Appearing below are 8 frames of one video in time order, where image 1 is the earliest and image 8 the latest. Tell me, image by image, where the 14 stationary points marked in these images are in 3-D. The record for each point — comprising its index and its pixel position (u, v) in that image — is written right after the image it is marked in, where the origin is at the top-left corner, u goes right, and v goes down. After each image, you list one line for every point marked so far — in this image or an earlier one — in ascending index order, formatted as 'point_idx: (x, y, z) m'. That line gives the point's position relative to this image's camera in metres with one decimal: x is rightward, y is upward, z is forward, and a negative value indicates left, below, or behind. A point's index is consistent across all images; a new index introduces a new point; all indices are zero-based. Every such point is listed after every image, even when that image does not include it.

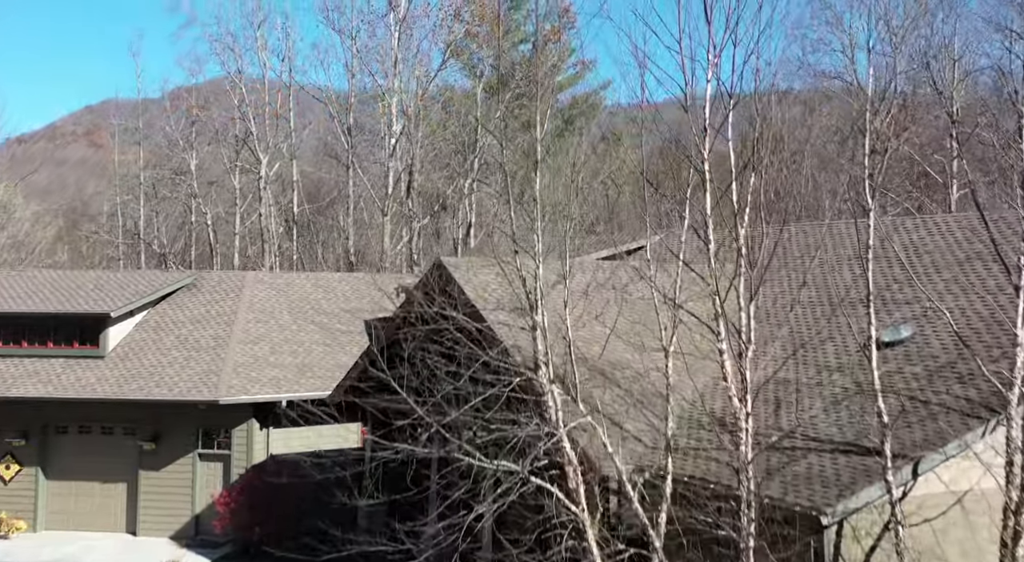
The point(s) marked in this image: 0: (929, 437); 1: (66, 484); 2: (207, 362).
0: (+3.3, -1.3, +8.2) m
1: (-6.5, -2.9, +14.8) m
2: (-4.4, -1.2, +14.9) m
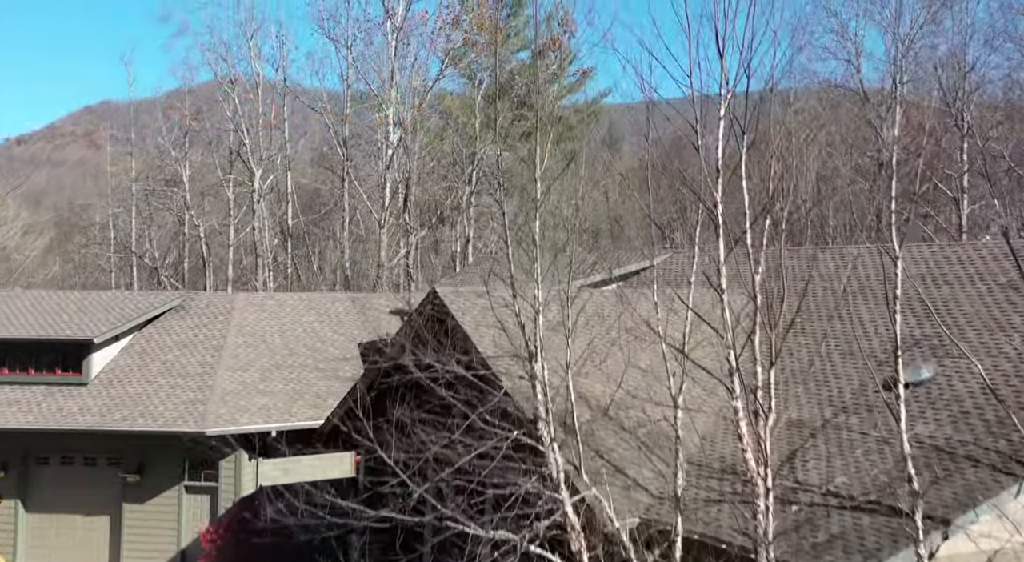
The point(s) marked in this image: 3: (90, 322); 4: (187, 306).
0: (+3.3, -1.6, +7.6) m
1: (-6.5, -3.3, +14.3) m
2: (-4.4, -1.5, +14.3) m
3: (-6.2, -0.6, +15.1) m
4: (-5.3, -0.4, +16.6) m
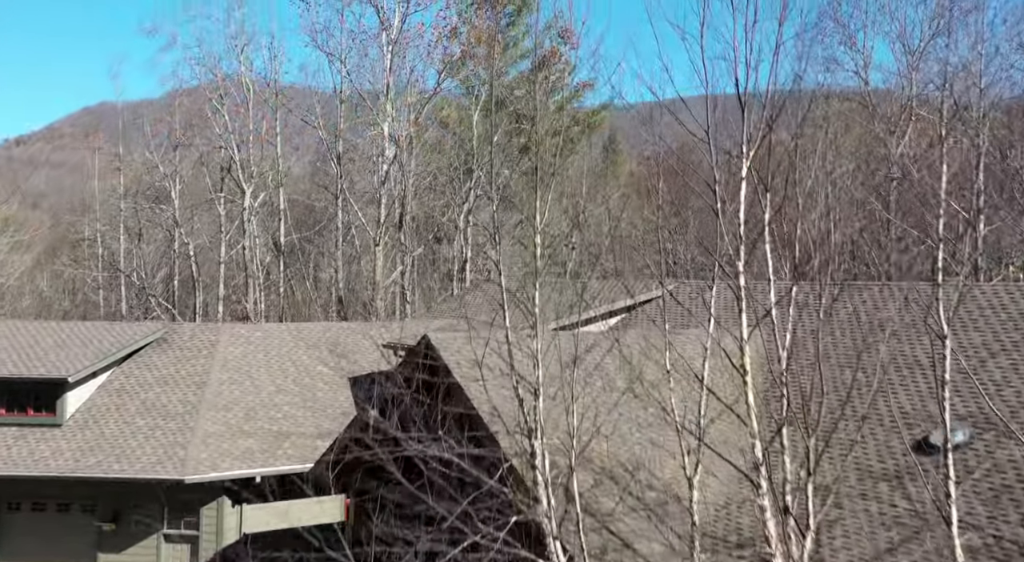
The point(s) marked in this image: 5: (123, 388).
0: (+3.3, -2.1, +6.9) m
1: (-6.5, -3.8, +13.5) m
2: (-4.5, -2.0, +13.5) m
3: (-6.3, -1.1, +14.4) m
4: (-5.3, -0.9, +15.8) m
5: (-5.5, -1.5, +14.5) m
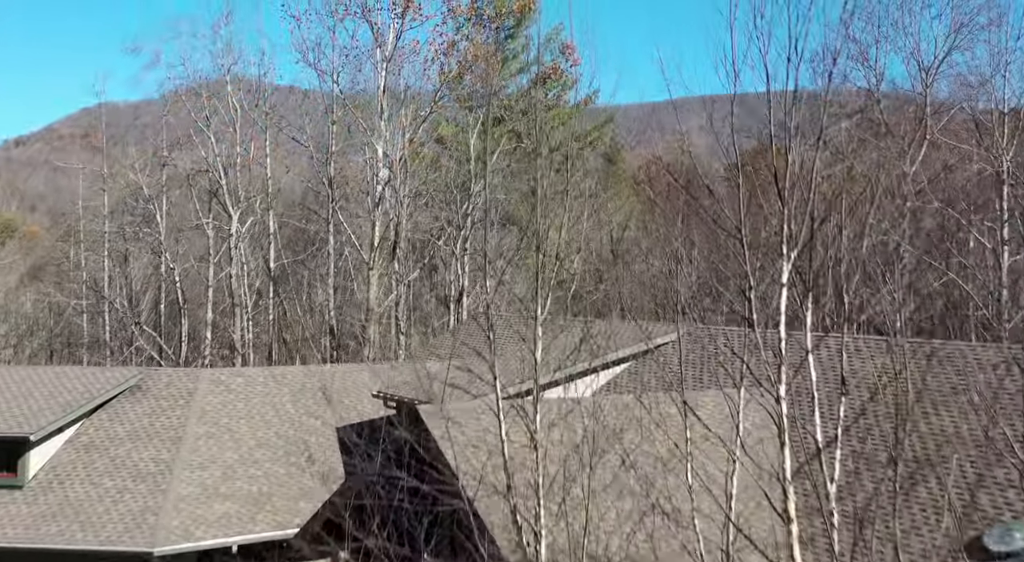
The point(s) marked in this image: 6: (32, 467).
0: (+3.3, -2.7, +5.8) m
1: (-6.5, -4.4, +12.5) m
2: (-4.5, -2.6, +12.5) m
3: (-6.3, -1.7, +13.3) m
4: (-5.3, -1.5, +14.8) m
5: (-5.5, -2.1, +13.4) m
6: (-6.0, -2.3, +12.9) m
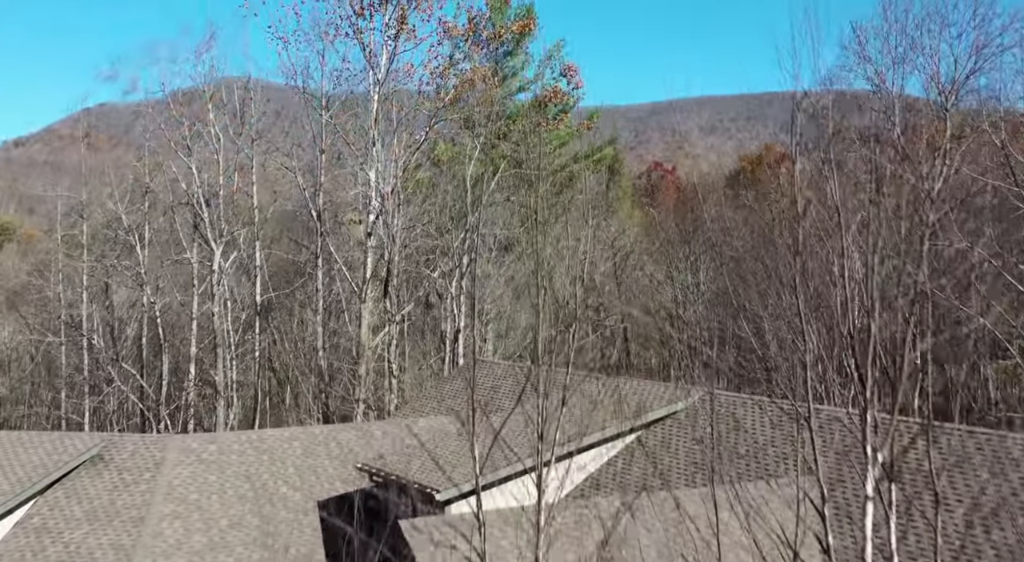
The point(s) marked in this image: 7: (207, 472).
0: (+3.3, -3.5, +4.6) m
1: (-6.6, -5.2, +11.2) m
2: (-4.5, -3.4, +11.2) m
3: (-6.3, -2.5, +12.1) m
4: (-5.3, -2.3, +13.5) m
5: (-5.5, -2.9, +12.2) m
6: (-6.1, -3.1, +11.6) m
7: (-4.0, -2.5, +13.5) m
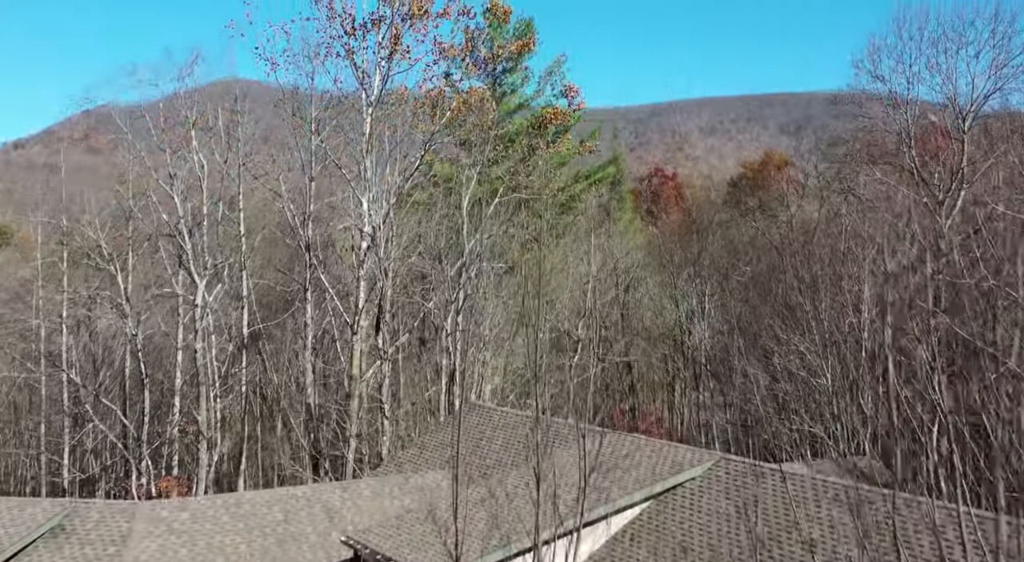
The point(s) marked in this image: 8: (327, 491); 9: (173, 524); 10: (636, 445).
0: (+3.2, -4.2, +3.5) m
1: (-6.6, -5.8, +10.2) m
2: (-4.6, -4.1, +10.2) m
3: (-6.4, -3.2, +11.0) m
4: (-5.4, -3.0, +12.5) m
5: (-5.6, -3.6, +11.1) m
6: (-6.1, -3.8, +10.5) m
7: (-4.0, -3.2, +12.4) m
8: (-2.5, -2.9, +14.3) m
9: (-4.2, -3.0, +12.7) m
10: (+1.8, -2.4, +15.0) m
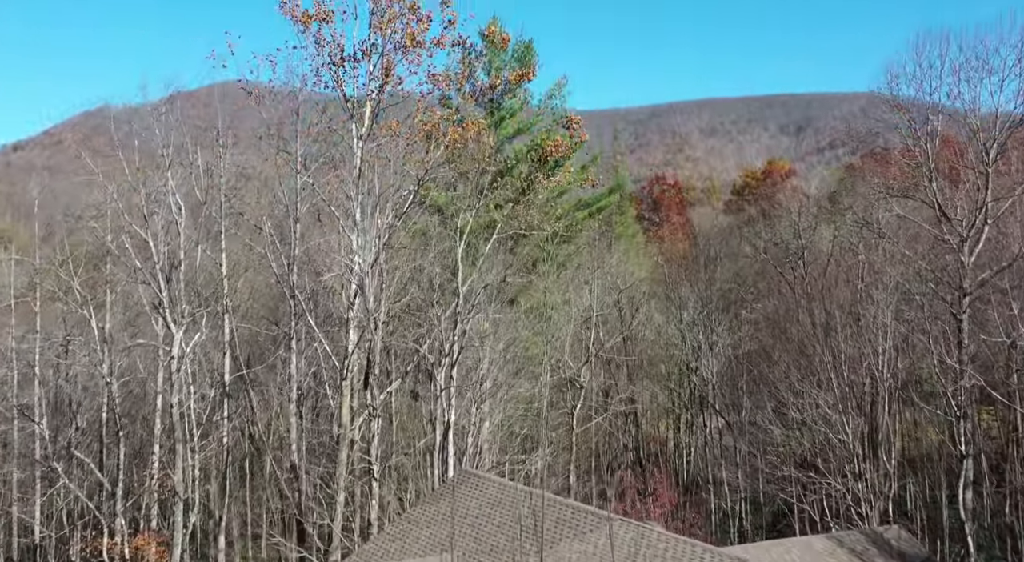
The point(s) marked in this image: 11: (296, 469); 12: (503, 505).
0: (+3.2, -5.1, +2.2) m
1: (-6.6, -6.8, +8.8) m
2: (-4.6, -5.0, +8.9) m
3: (-6.4, -4.1, +9.7) m
4: (-5.4, -3.9, +11.2) m
5: (-5.6, -4.5, +9.8) m
6: (-6.1, -4.7, +9.2) m
7: (-4.1, -4.1, +11.1) m
8: (-2.6, -3.8, +12.9) m
9: (-4.2, -3.9, +11.4) m
10: (+1.8, -3.4, +13.6) m
11: (-4.2, -3.6, +19.7) m
12: (-0.1, -3.3, +15.3) m
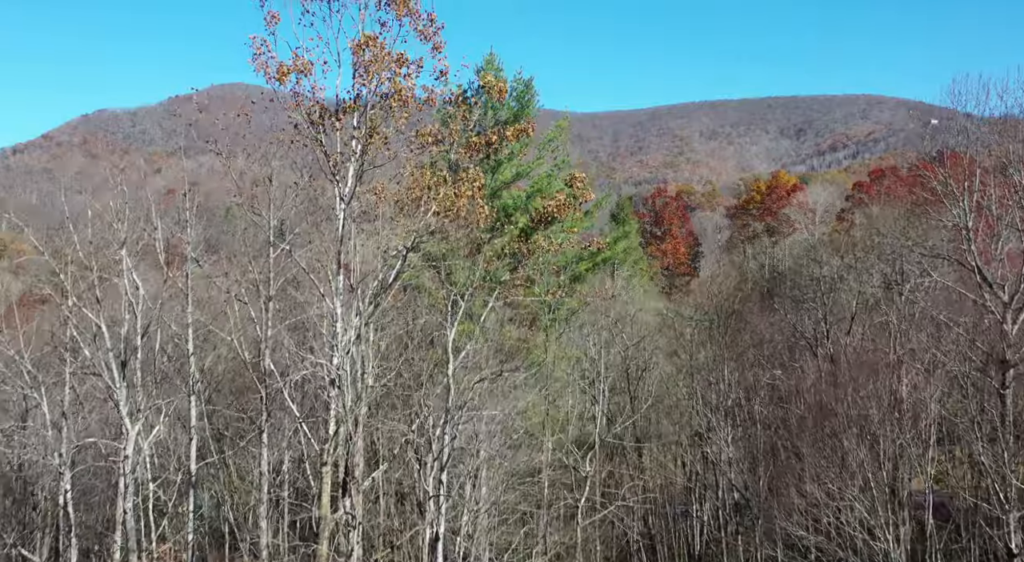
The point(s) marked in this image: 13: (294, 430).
0: (+3.1, -6.6, 0.0) m
1: (-6.7, -8.3, +6.7) m
2: (-4.6, -6.5, +6.7) m
3: (-6.4, -5.6, +7.6) m
4: (-5.5, -5.4, +9.0) m
5: (-5.7, -6.0, +7.7) m
6: (-6.2, -6.2, +7.1) m
7: (-4.1, -5.6, +8.9) m
8: (-2.6, -5.3, +10.8) m
9: (-4.3, -5.4, +9.3) m
10: (+1.7, -4.9, +11.5) m
11: (-4.2, -5.1, +17.5) m
12: (-0.2, -4.8, +13.2) m
13: (-4.1, -2.8, +19.5) m
